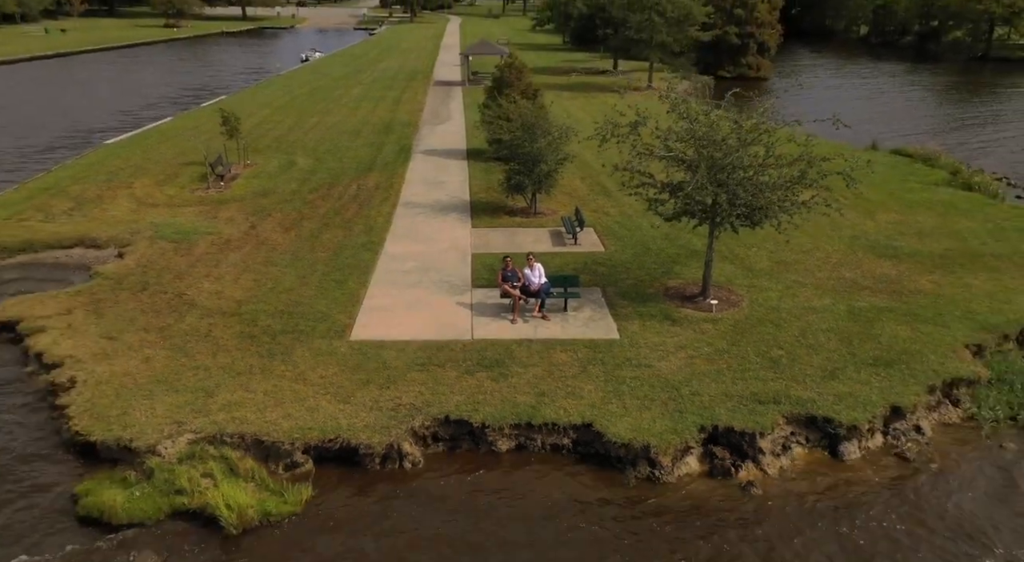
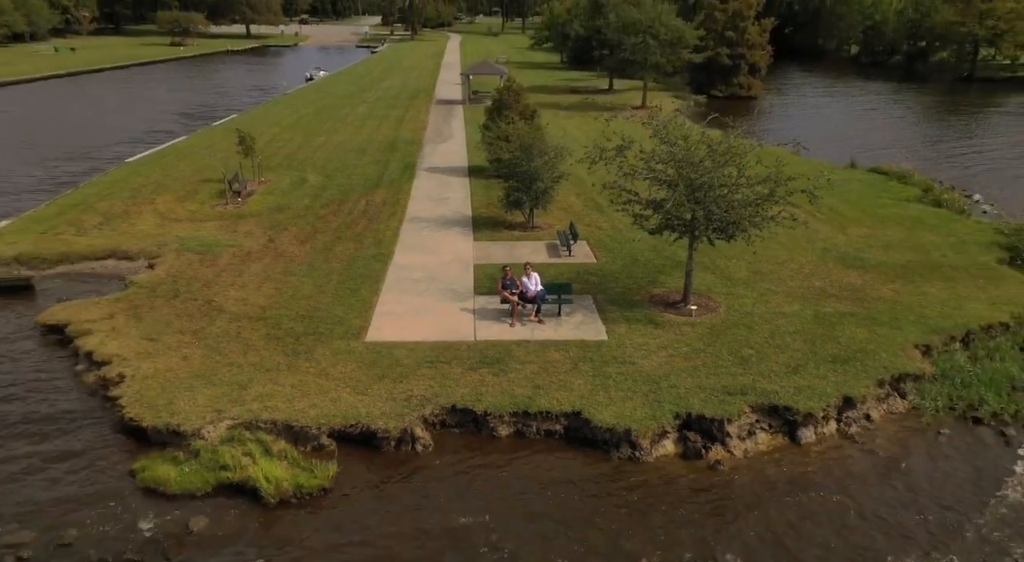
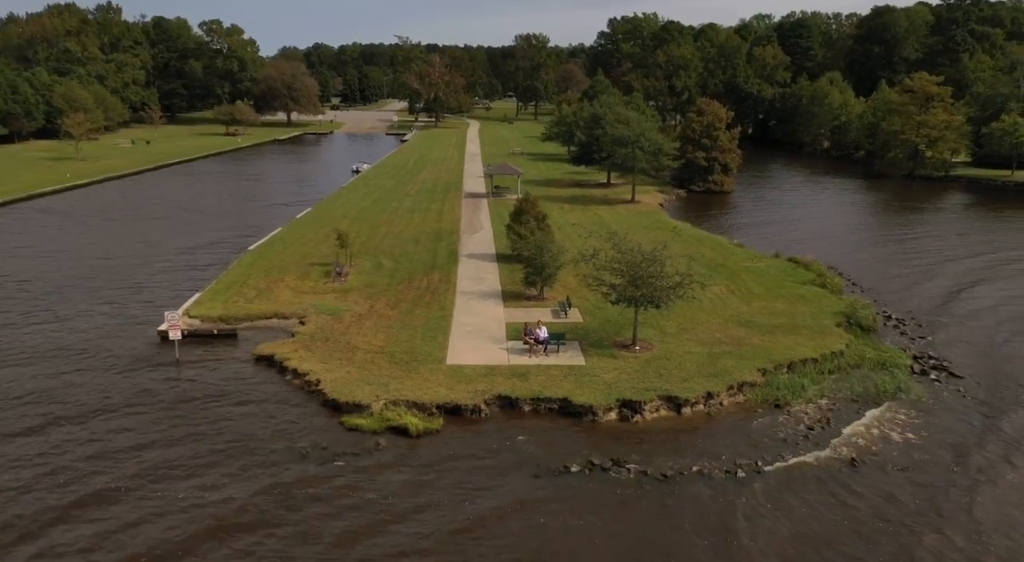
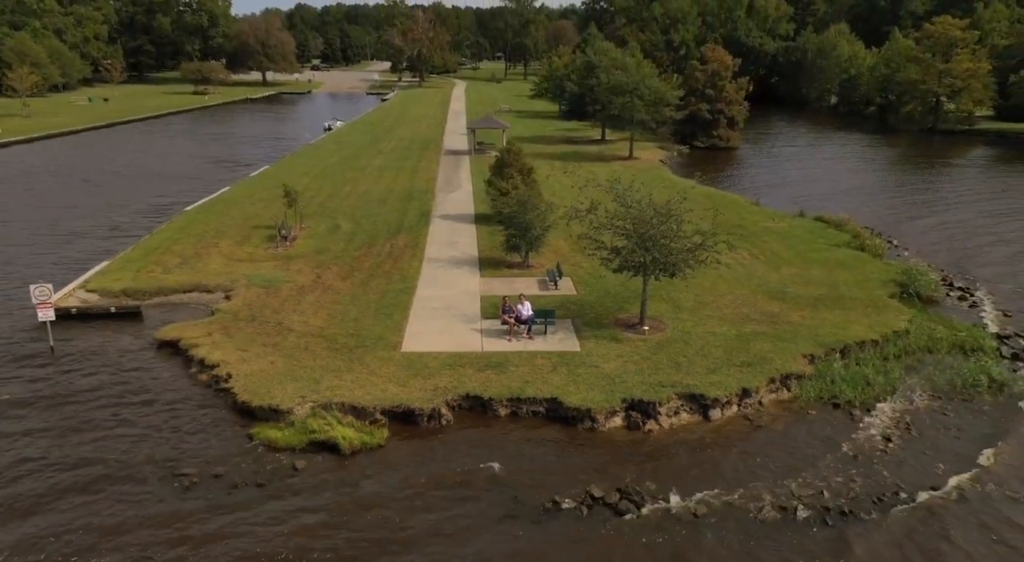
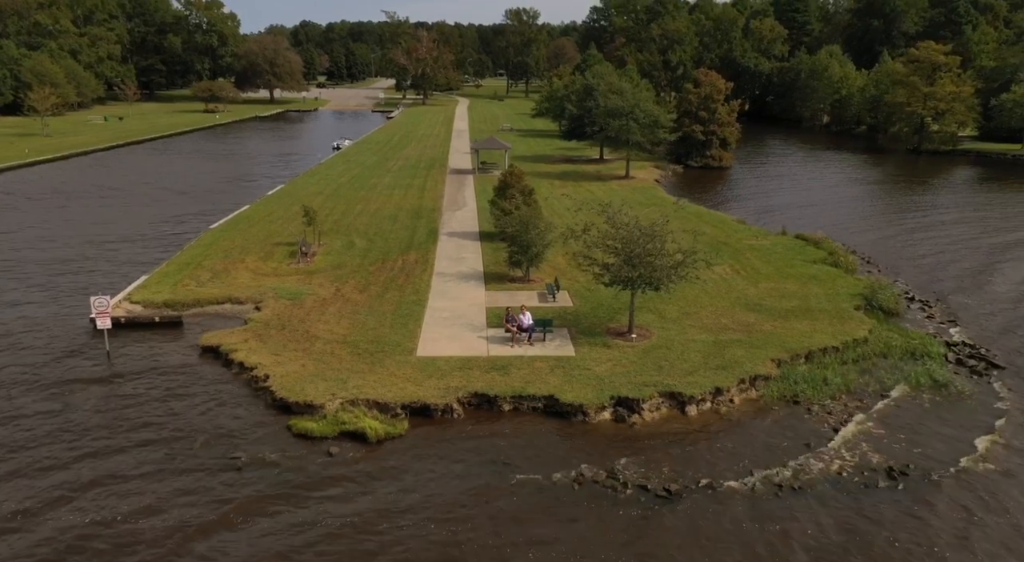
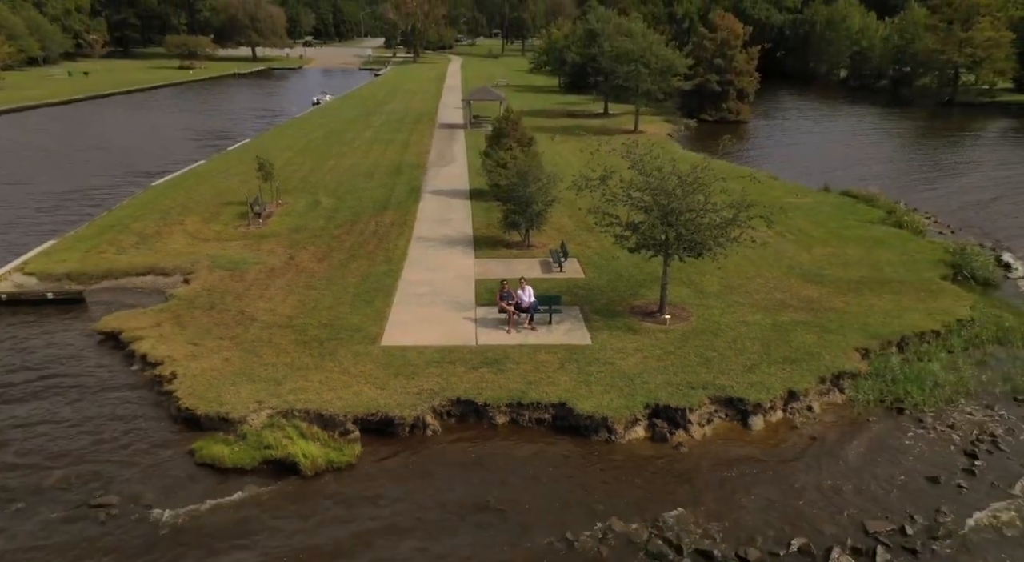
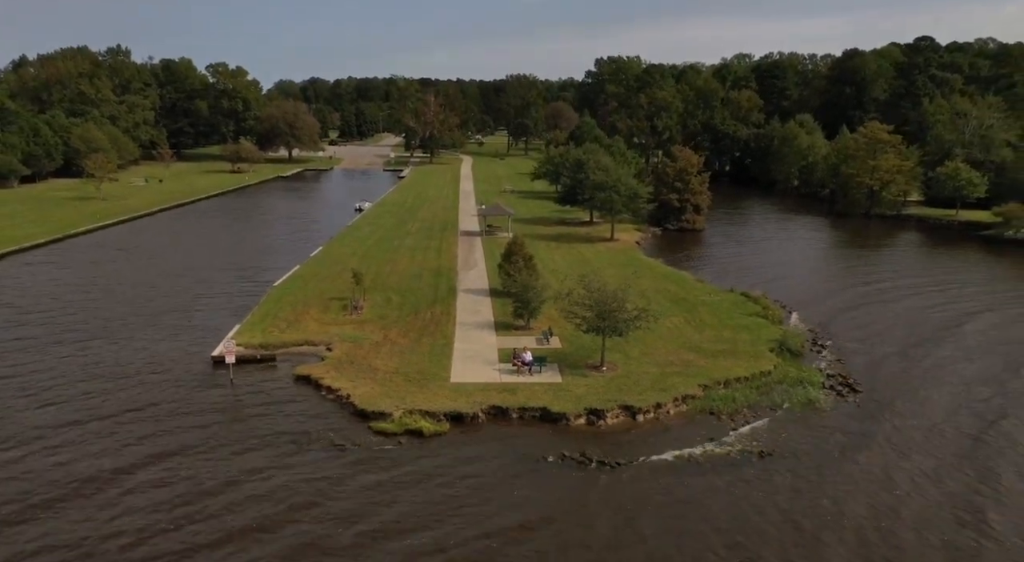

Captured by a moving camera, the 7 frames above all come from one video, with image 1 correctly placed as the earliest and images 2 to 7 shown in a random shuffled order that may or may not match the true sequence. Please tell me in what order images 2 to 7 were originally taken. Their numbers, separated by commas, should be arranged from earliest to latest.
2, 6, 4, 5, 3, 7
